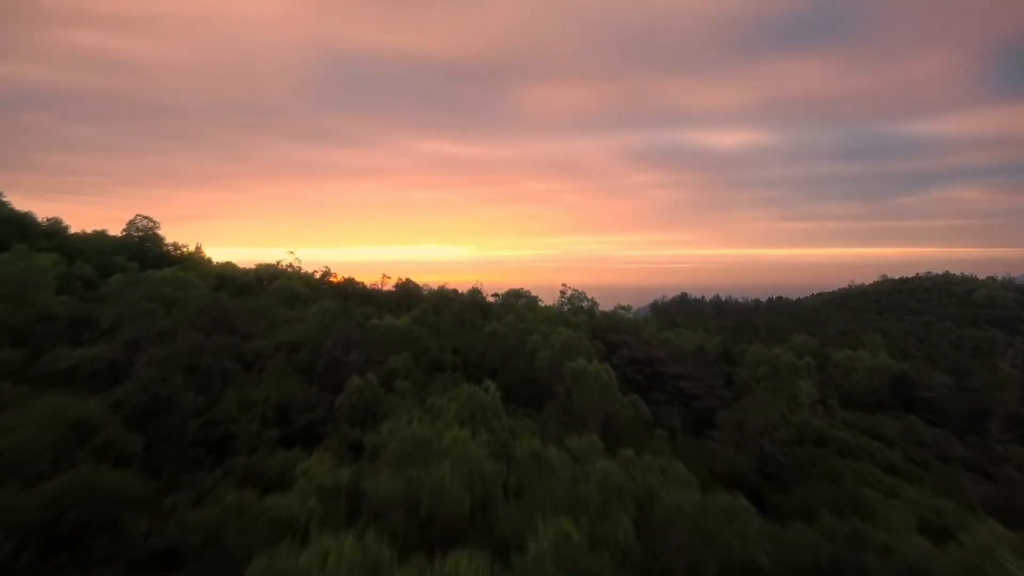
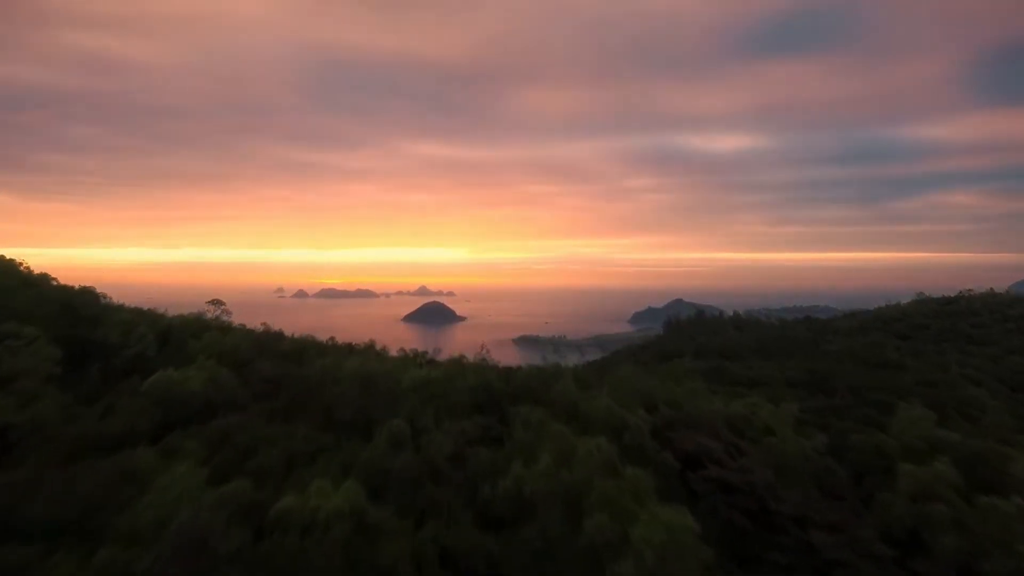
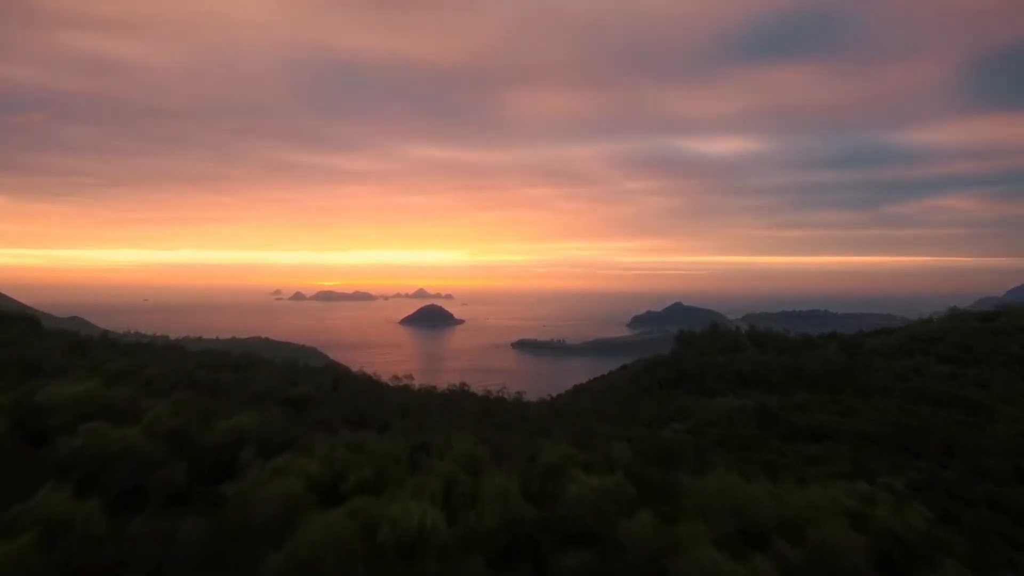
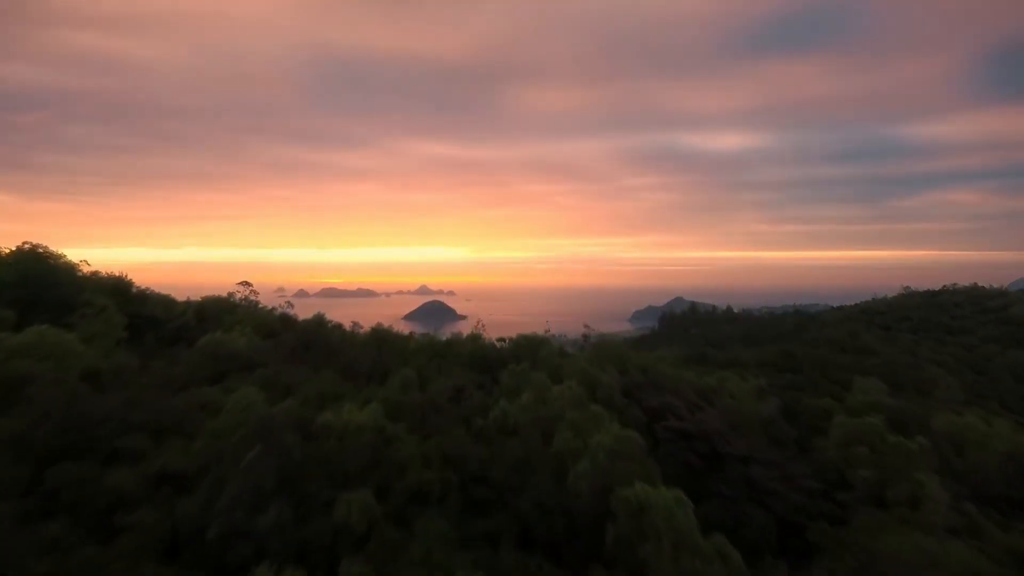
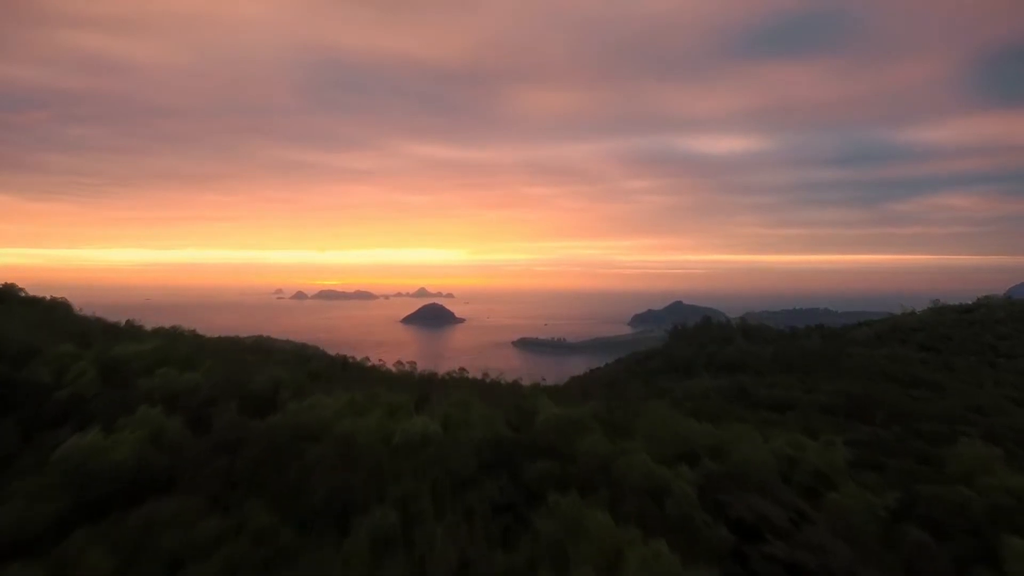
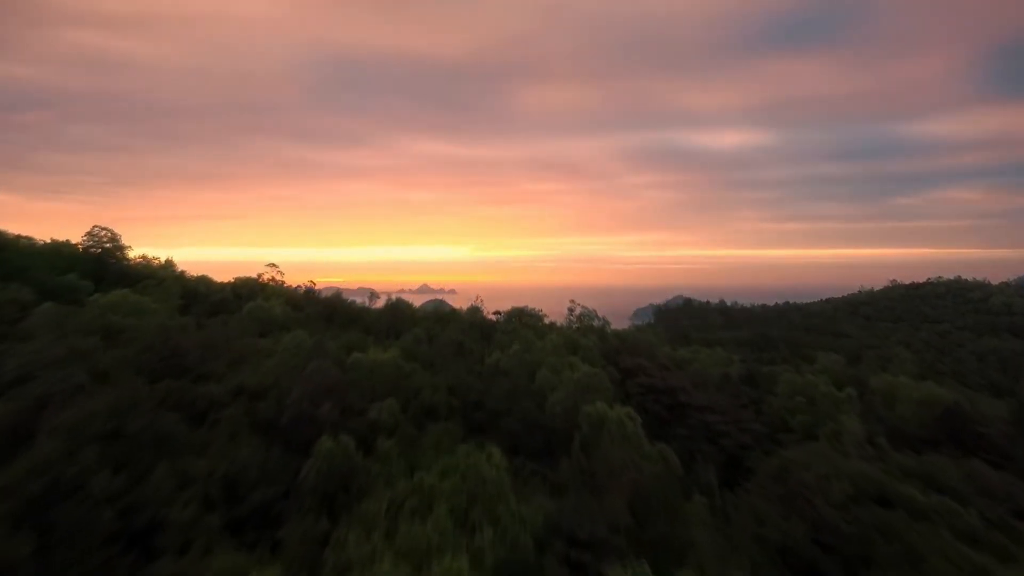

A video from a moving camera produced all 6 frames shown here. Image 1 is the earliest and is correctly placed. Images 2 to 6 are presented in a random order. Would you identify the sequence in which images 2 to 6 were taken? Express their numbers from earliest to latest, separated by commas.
6, 4, 2, 5, 3
